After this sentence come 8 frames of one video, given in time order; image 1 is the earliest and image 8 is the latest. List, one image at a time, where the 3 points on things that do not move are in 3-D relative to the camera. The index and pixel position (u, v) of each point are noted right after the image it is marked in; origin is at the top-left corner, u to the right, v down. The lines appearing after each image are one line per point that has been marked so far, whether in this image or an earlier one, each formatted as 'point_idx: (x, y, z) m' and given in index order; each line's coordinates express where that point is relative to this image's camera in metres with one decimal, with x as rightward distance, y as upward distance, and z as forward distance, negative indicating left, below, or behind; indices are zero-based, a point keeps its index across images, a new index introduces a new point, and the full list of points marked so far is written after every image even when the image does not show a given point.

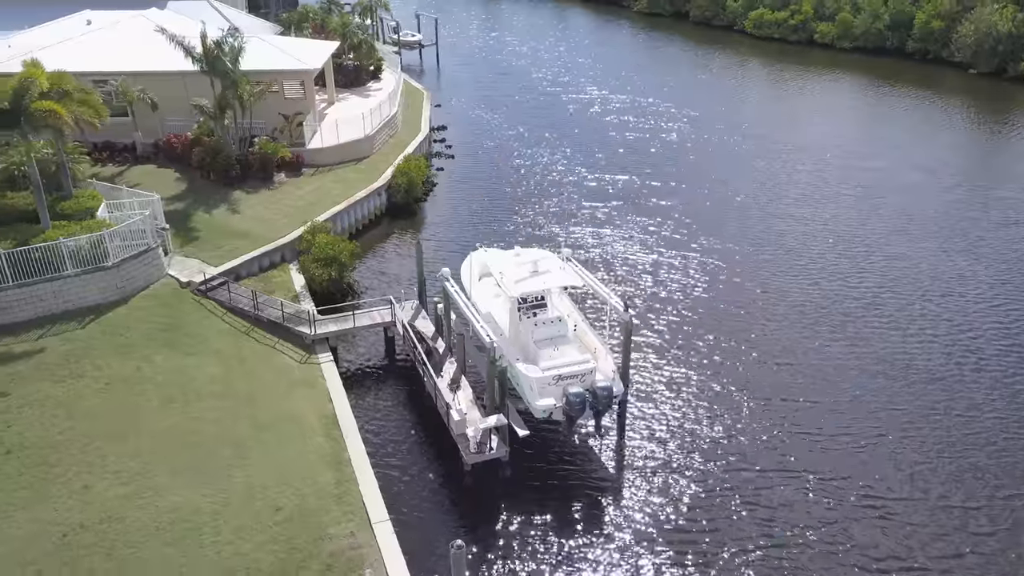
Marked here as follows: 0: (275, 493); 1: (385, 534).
0: (-5.1, -4.4, +17.4) m
1: (-2.6, -5.0, +16.5) m
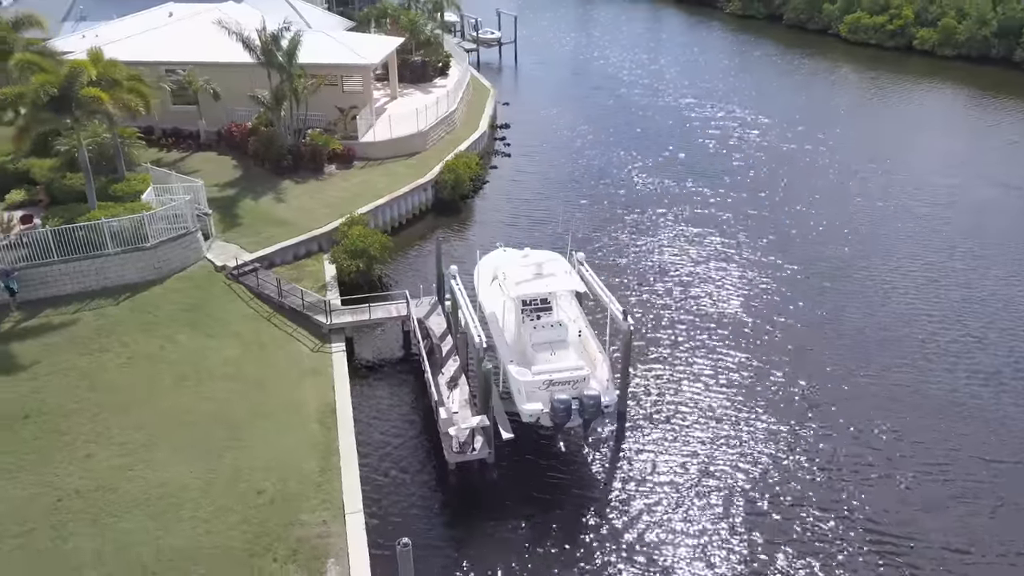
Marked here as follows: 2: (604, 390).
0: (-5.6, -4.2, +17.8) m
1: (-3.2, -4.9, +16.6) m
2: (+2.1, -2.4, +18.9) m
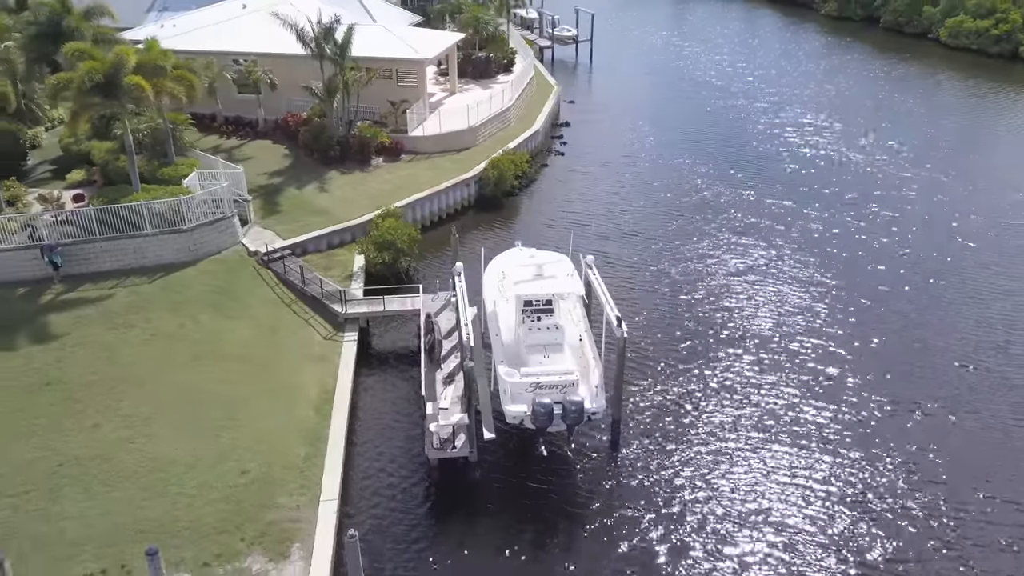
0: (-6.0, -3.8, +18.3) m
1: (-3.9, -4.7, +16.9) m
2: (+1.8, -2.5, +18.5) m
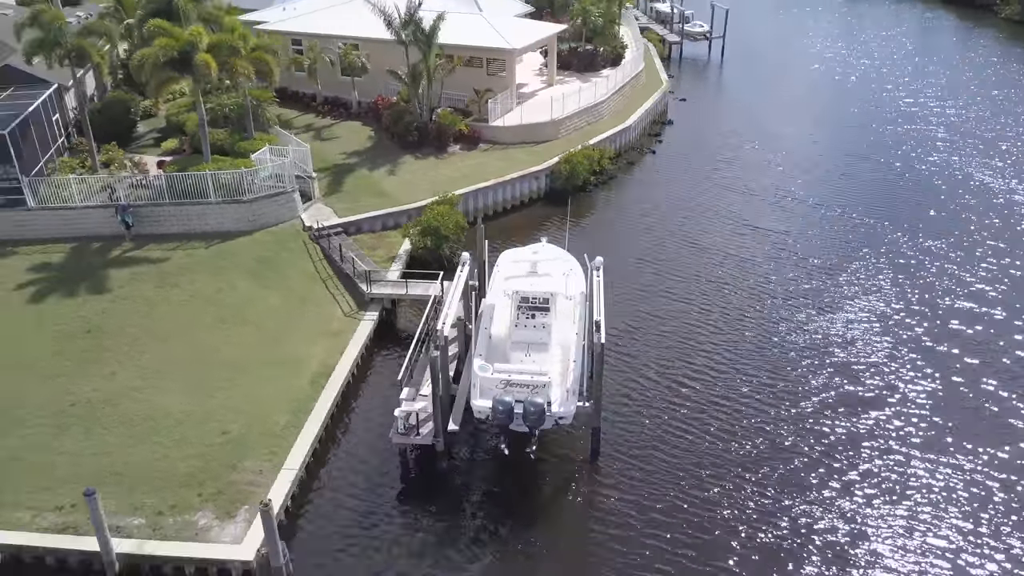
0: (-6.7, -3.1, +19.3) m
1: (-5.0, -4.2, +17.5) m
2: (+1.1, -2.5, +18.0) m
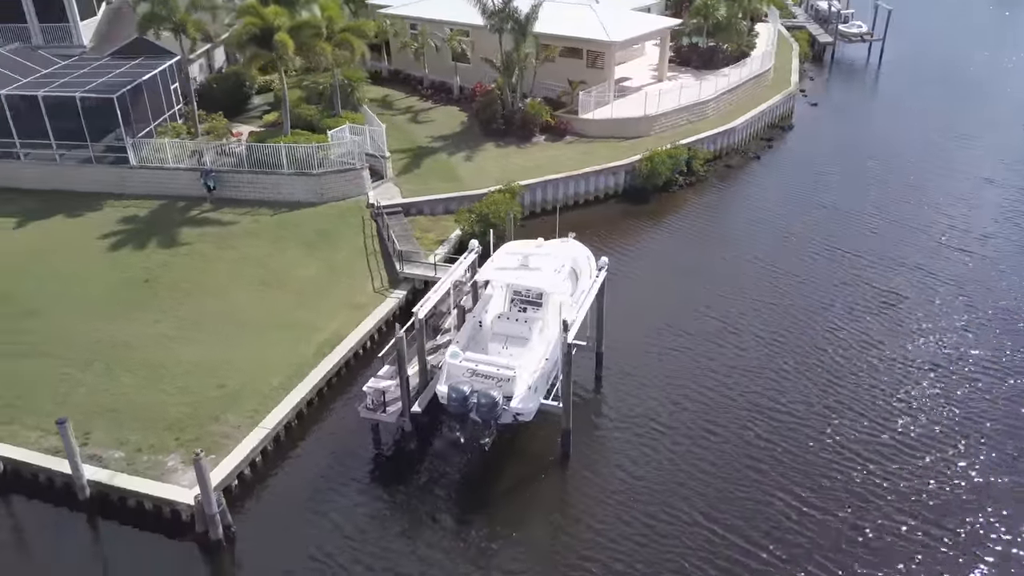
0: (-7.2, -2.2, +20.6) m
1: (-5.9, -3.5, +18.5) m
2: (+0.2, -2.4, +17.7) m
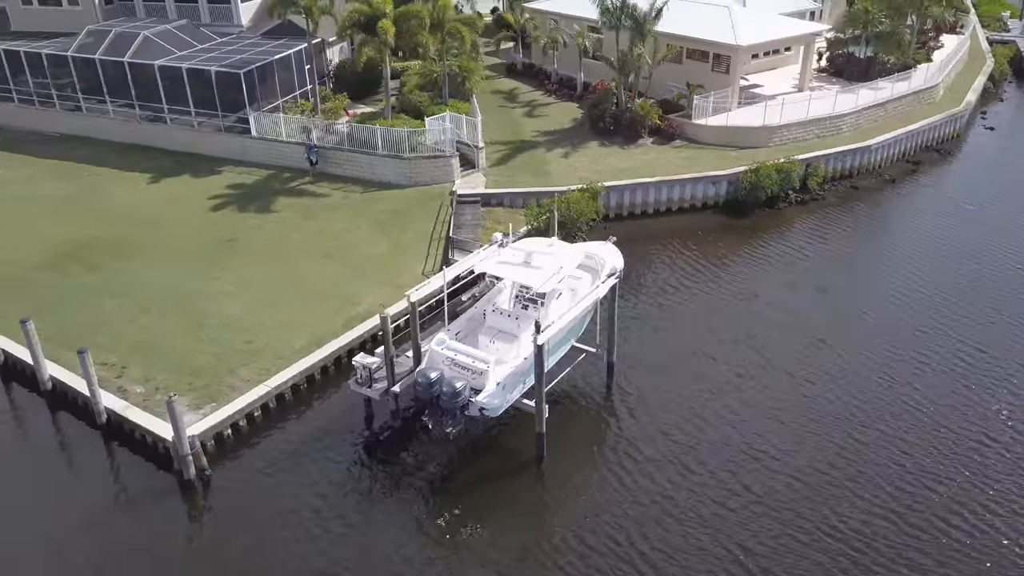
0: (-6.9, -1.3, +22.2) m
1: (-6.3, -2.6, +19.9) m
2: (-0.5, -2.3, +17.6) m
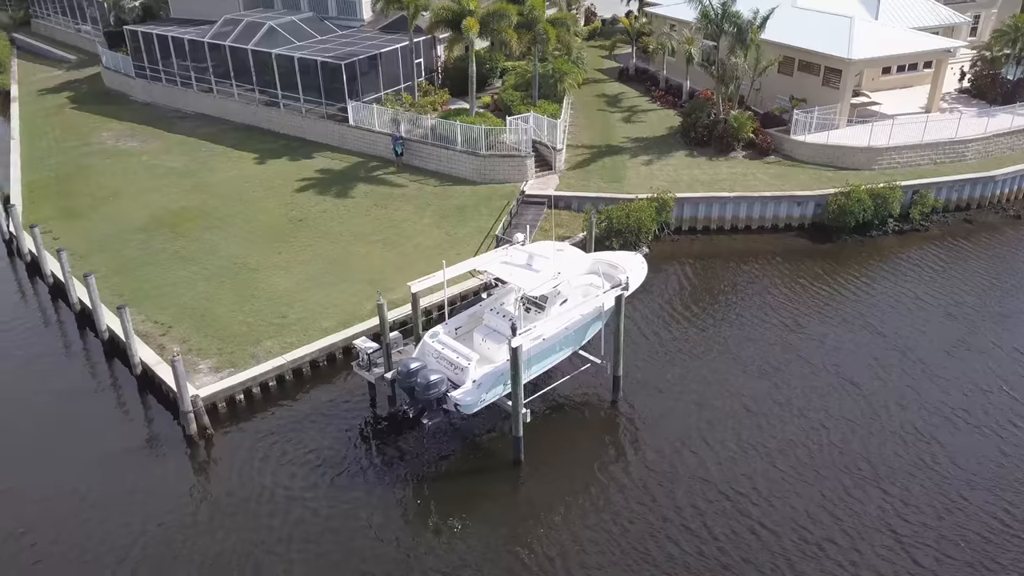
0: (-6.3, -0.6, +23.4) m
1: (-6.3, -2.0, +21.0) m
2: (-1.0, -2.2, +17.6) m
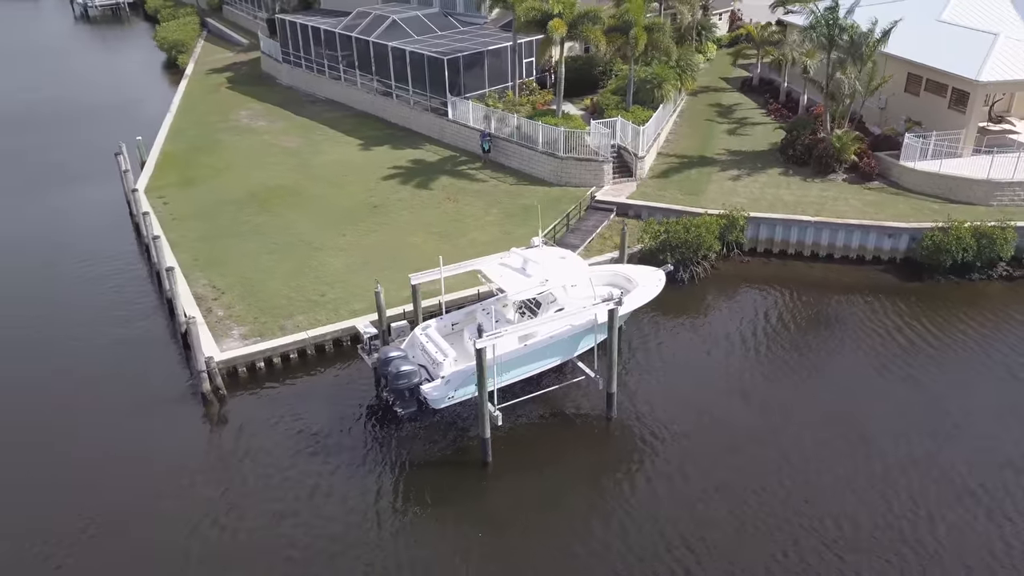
0: (-5.4, -0.1, +24.6) m
1: (-6.1, -1.4, +22.3) m
2: (-1.7, -2.2, +17.9) m
